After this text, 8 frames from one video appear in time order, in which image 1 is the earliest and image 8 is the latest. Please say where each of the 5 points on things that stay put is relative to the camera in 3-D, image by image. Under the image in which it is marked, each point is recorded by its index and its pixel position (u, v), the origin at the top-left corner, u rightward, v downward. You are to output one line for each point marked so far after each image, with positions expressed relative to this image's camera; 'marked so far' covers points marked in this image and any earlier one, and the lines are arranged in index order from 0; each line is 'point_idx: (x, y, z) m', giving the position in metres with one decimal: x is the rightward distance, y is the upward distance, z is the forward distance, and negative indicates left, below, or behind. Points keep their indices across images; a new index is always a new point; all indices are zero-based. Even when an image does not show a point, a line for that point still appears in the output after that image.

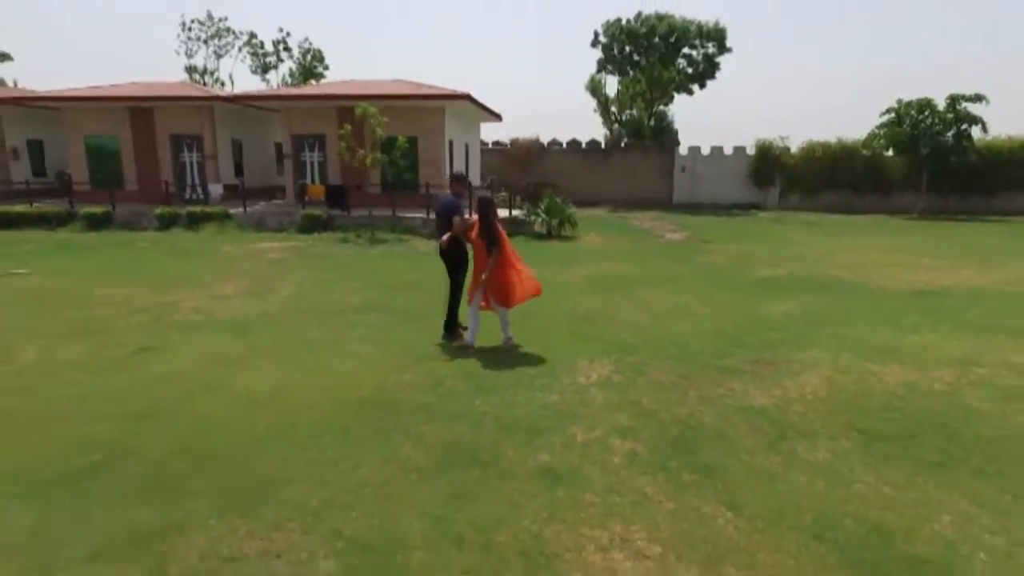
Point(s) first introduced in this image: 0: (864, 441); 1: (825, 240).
0: (+1.7, -0.7, +3.0) m
1: (+5.9, +0.9, +11.6) m
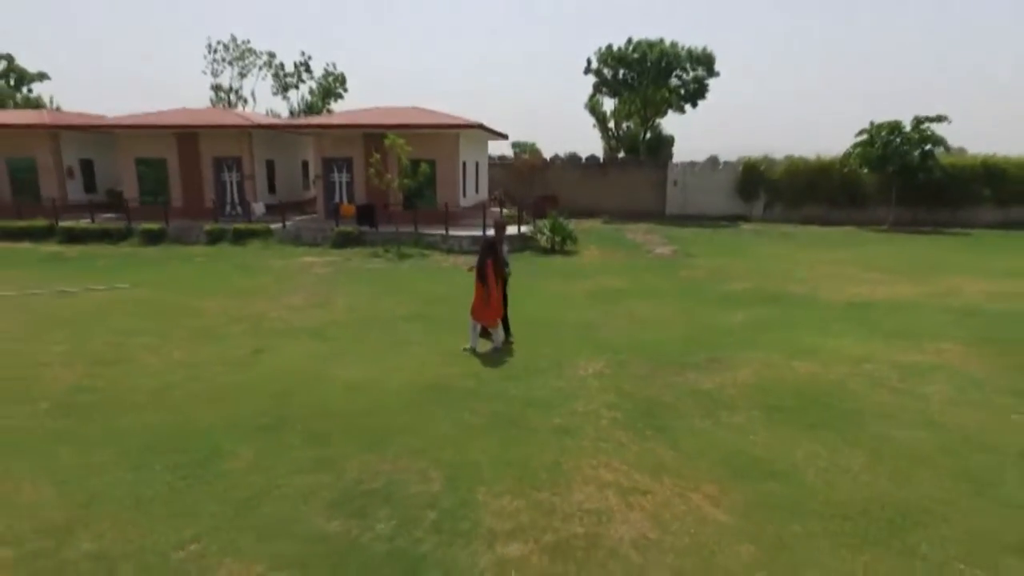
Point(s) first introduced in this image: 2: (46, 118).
0: (+1.9, -0.9, +4.6) m
1: (+6.1, +0.7, +13.2) m
2: (-11.6, +4.2, +15.6) m
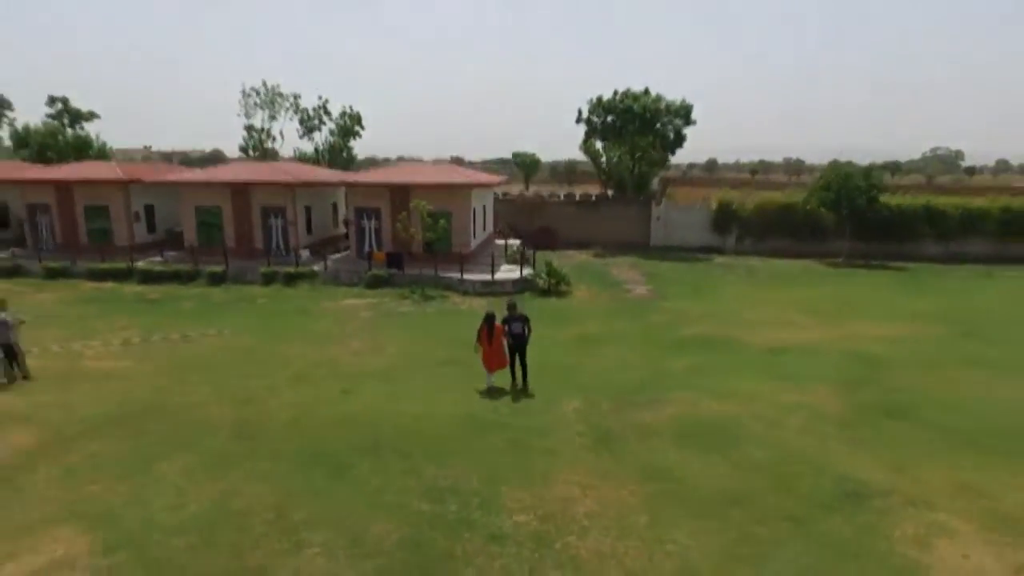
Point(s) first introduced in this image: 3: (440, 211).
0: (+2.0, -1.7, +7.3) m
1: (+6.2, -0.1, +15.9) m
2: (-11.6, +3.4, +18.2) m
3: (-2.0, +2.1, +17.0) m
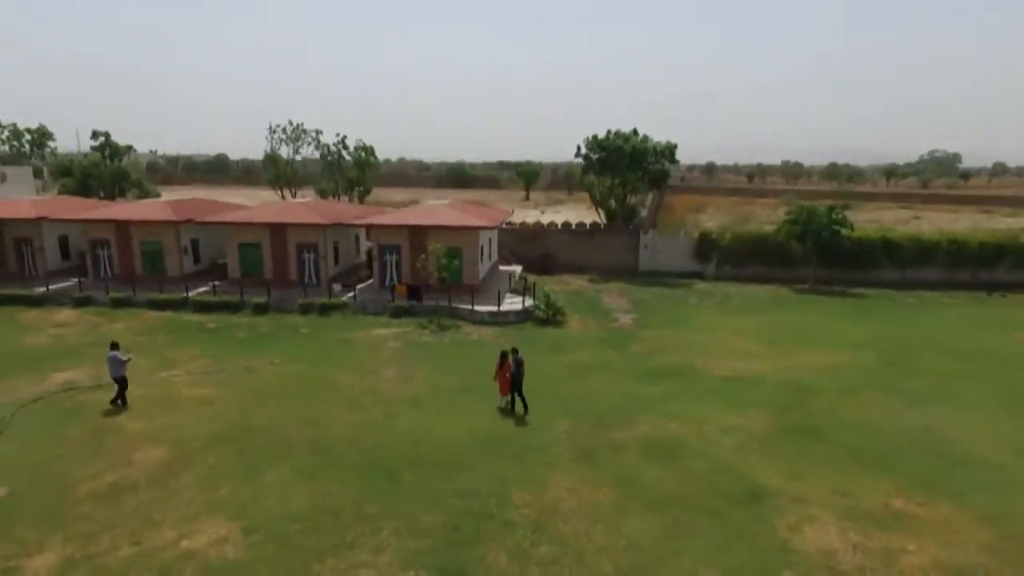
0: (+2.1, -2.6, +9.9) m
1: (+6.3, -1.0, +18.5) m
2: (-11.5, +2.5, +20.8) m
3: (-1.9, +1.3, +19.6) m
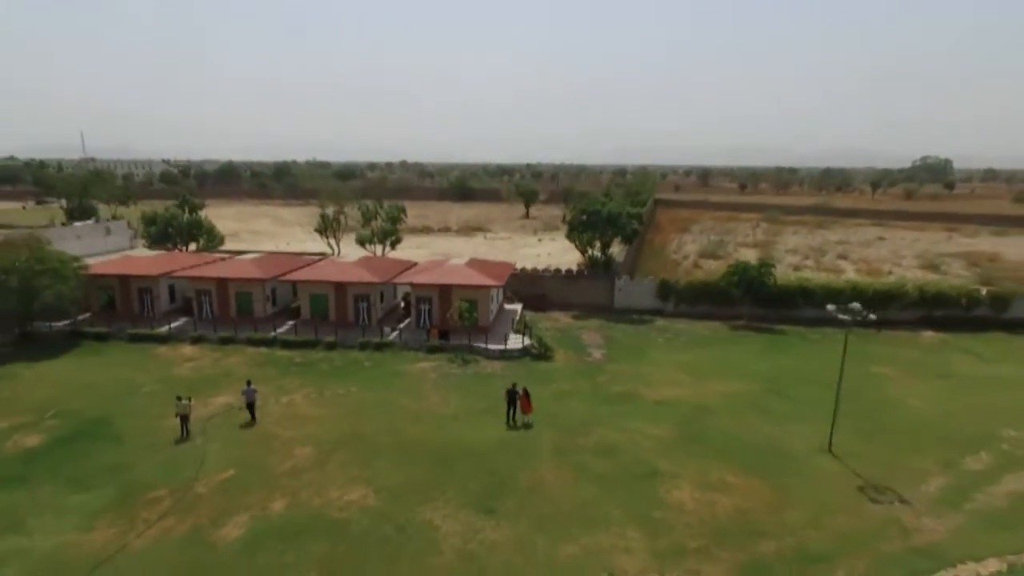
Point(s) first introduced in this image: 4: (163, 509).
0: (+2.2, -4.4, +16.7) m
1: (+6.4, -2.7, +25.3) m
2: (-11.3, +0.8, +27.7) m
3: (-1.8, -0.5, +26.4) m
4: (-7.9, -5.0, +14.1) m
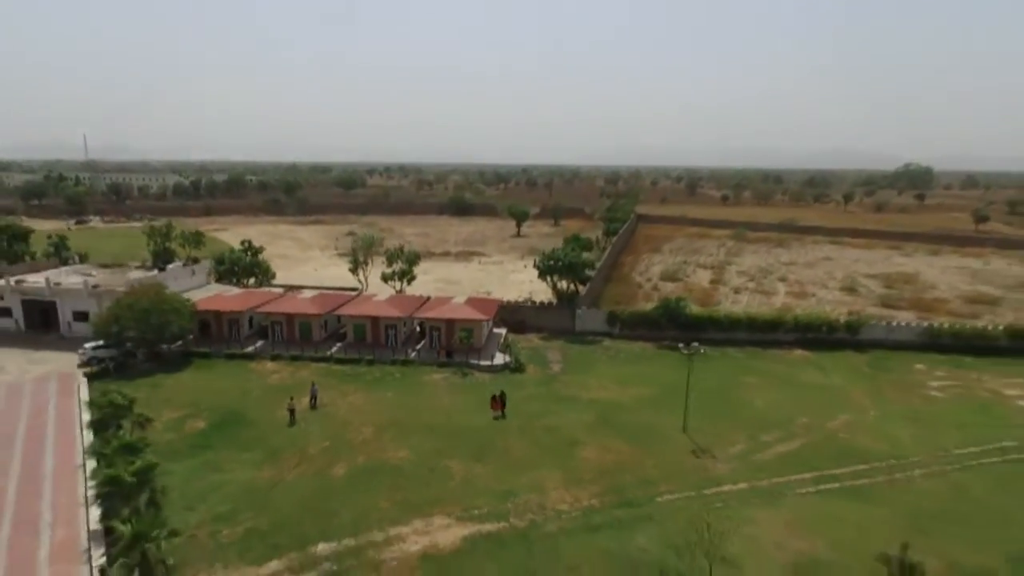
0: (+1.4, -6.4, +27.7) m
1: (+5.5, -4.7, +36.4) m
2: (-12.2, -1.2, +38.6) m
3: (-2.7, -2.5, +37.4) m
4: (-8.7, -6.9, +25.0) m
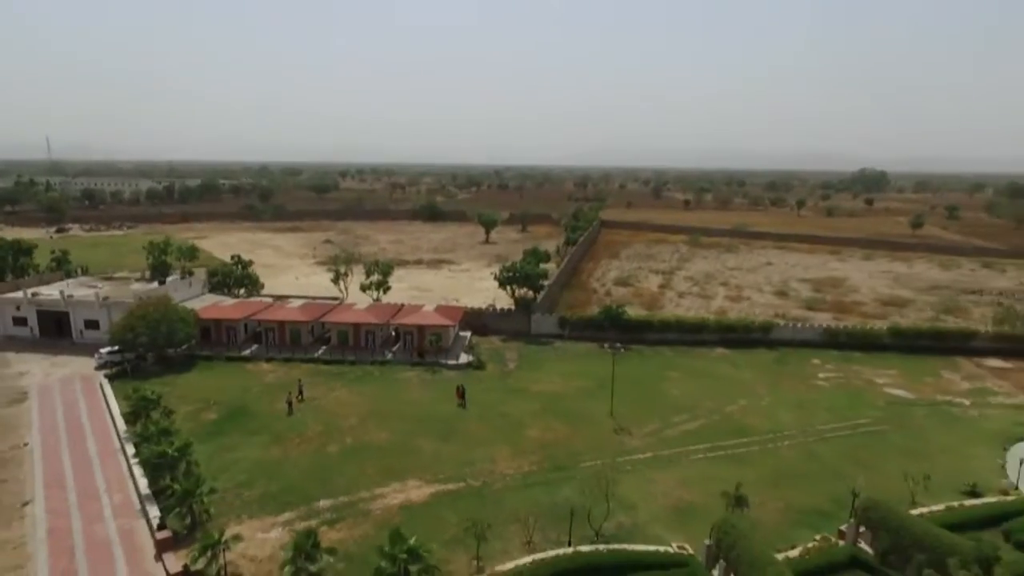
0: (-0.8, -7.0, +34.1) m
1: (+2.9, -5.4, +42.9) m
2: (-14.9, -1.9, +44.4) m
3: (-5.3, -3.2, +43.6) m
4: (-10.8, -7.7, +31.0) m
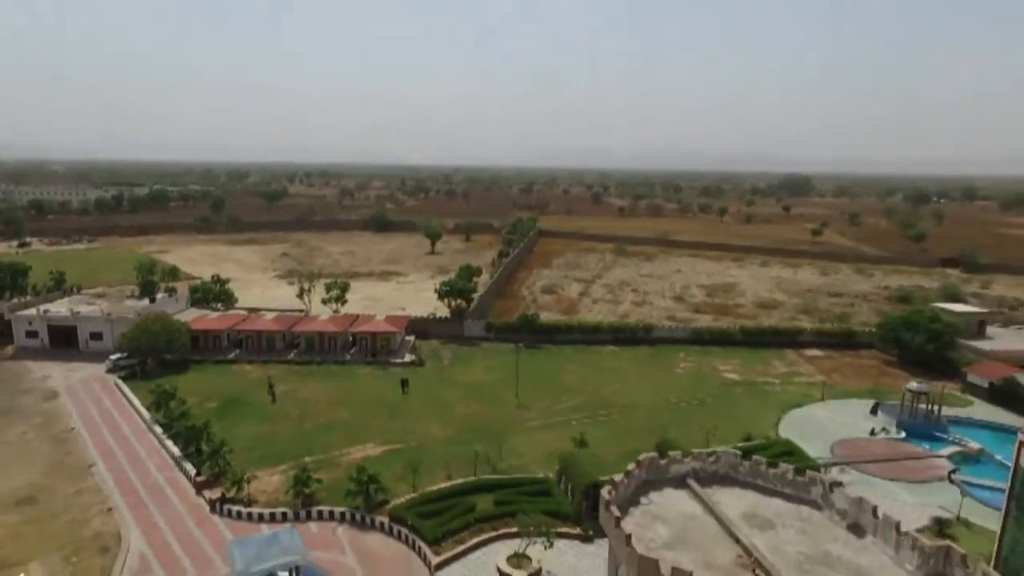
0: (-5.9, -8.2, +45.8) m
1: (-2.9, -6.5, +54.9) m
2: (-20.8, -3.3, +55.0) m
3: (-11.2, -4.4, +55.0) m
4: (-15.6, -9.0, +41.9) m
